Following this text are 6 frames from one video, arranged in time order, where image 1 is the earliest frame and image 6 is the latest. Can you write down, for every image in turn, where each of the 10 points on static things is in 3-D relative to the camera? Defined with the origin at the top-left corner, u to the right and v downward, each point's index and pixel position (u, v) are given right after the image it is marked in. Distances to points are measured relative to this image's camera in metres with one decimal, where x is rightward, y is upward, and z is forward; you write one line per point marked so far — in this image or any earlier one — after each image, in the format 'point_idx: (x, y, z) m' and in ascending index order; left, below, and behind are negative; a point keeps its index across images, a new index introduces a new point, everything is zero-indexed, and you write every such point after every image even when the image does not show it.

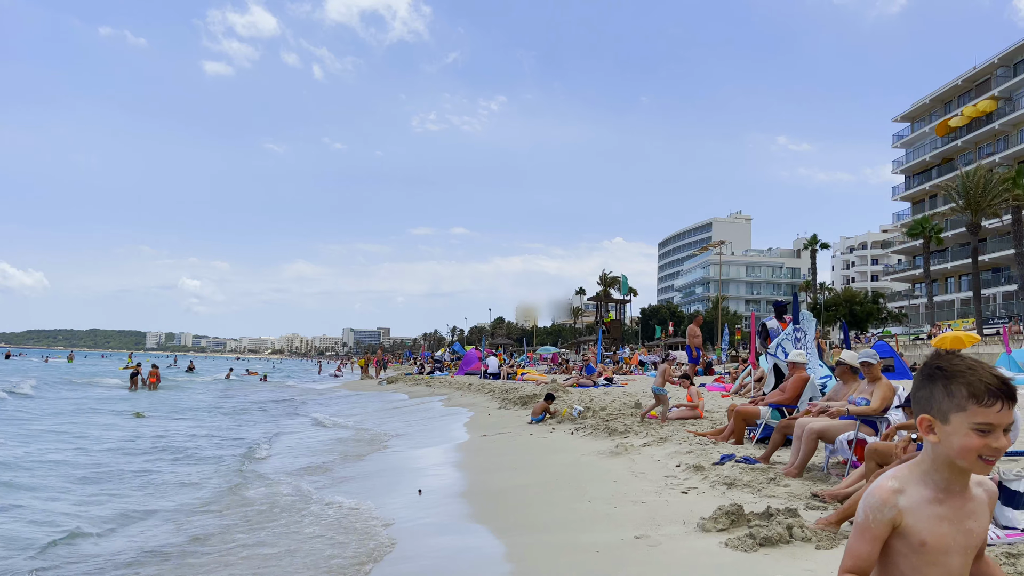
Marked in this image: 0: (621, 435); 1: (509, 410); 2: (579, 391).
0: (+1.3, -1.8, +9.7) m
1: (-0.1, -2.4, +15.6) m
2: (+1.4, -2.1, +16.6) m
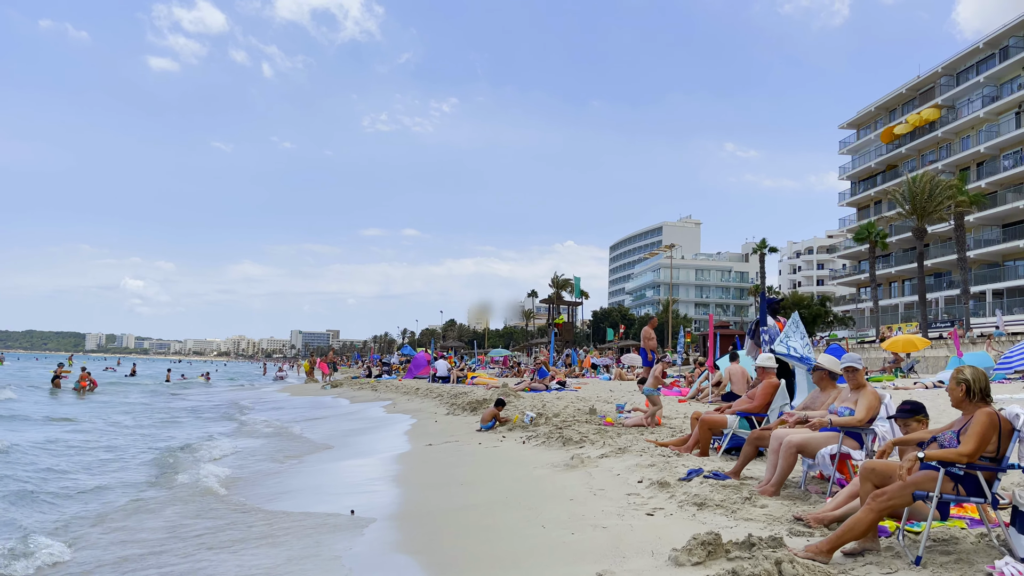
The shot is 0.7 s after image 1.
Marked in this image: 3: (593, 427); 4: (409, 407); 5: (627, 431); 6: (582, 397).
0: (+0.7, -1.7, +9.0) m
1: (-1.0, -2.3, +14.8) m
2: (+0.4, -2.1, +15.9) m
3: (+1.0, -1.8, +10.5) m
4: (-2.3, -2.7, +18.0) m
5: (+1.4, -1.7, +9.7) m
6: (+1.3, -2.1, +15.5) m
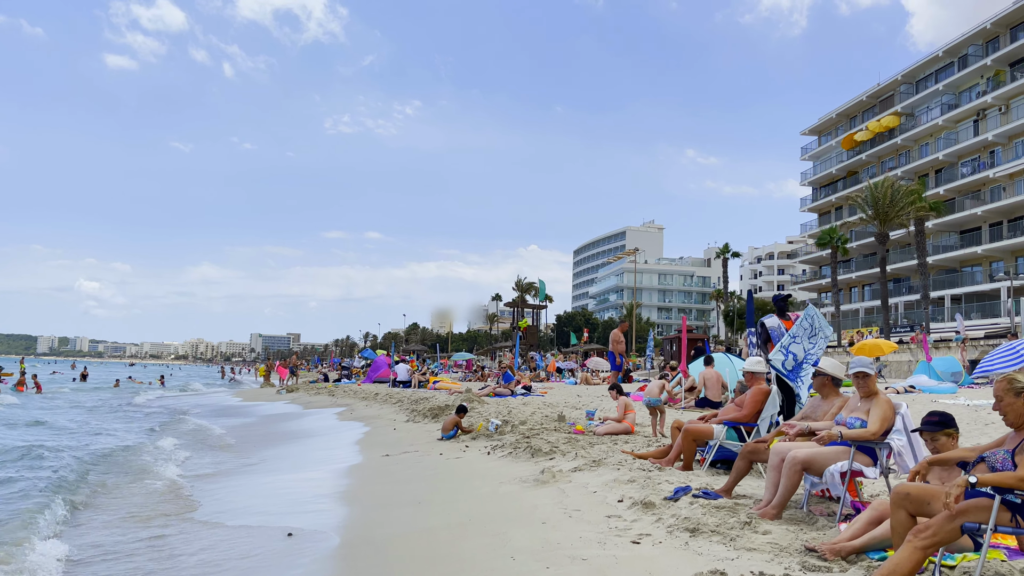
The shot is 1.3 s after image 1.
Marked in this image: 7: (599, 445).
0: (+0.3, -1.7, +8.3) m
1: (-1.7, -2.3, +14.0) m
2: (-0.3, -2.1, +15.2) m
3: (+0.6, -1.8, +9.8) m
4: (-3.1, -2.7, +17.1) m
5: (+1.0, -1.7, +8.9) m
6: (+0.7, -2.1, +14.8) m
7: (+0.9, -1.7, +8.8) m
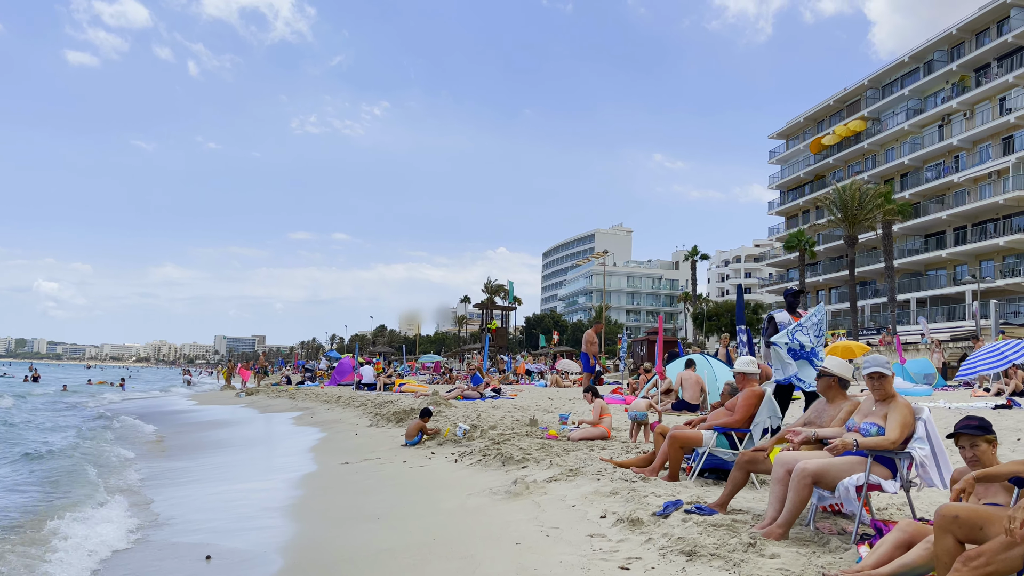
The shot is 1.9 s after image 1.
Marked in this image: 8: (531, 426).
0: (+0.1, -1.7, +7.6) m
1: (-2.2, -2.3, +13.3) m
2: (-0.9, -2.1, +14.5) m
3: (+0.2, -1.7, +9.2) m
4: (-3.7, -2.6, +16.4) m
5: (+0.7, -1.7, +8.3) m
6: (+0.1, -2.1, +14.2) m
7: (+0.6, -1.7, +8.2) m
8: (+0.2, -1.8, +10.8) m
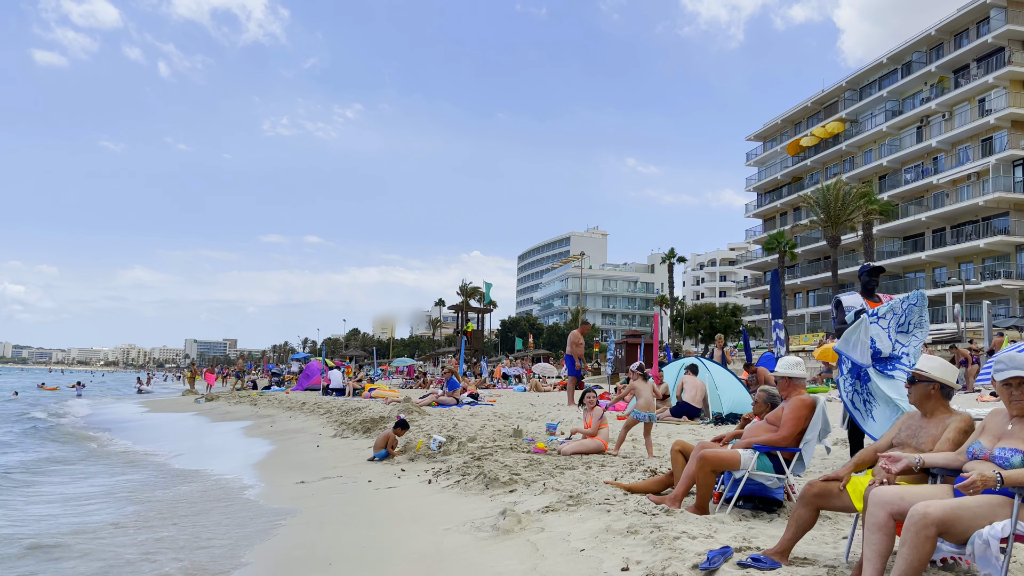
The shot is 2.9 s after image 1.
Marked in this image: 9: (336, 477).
0: (-0.1, -1.6, +6.3) m
1: (-2.5, -2.2, +11.9) m
2: (-1.2, -2.0, +13.2) m
3: (+0.1, -1.7, +7.9) m
4: (-4.1, -2.5, +15.0) m
5: (+0.5, -1.6, +7.1) m
6: (-0.2, -2.0, +12.9) m
7: (+0.5, -1.6, +7.0) m
8: (0.0, -1.7, +9.5) m
9: (-1.8, -2.0, +8.6) m
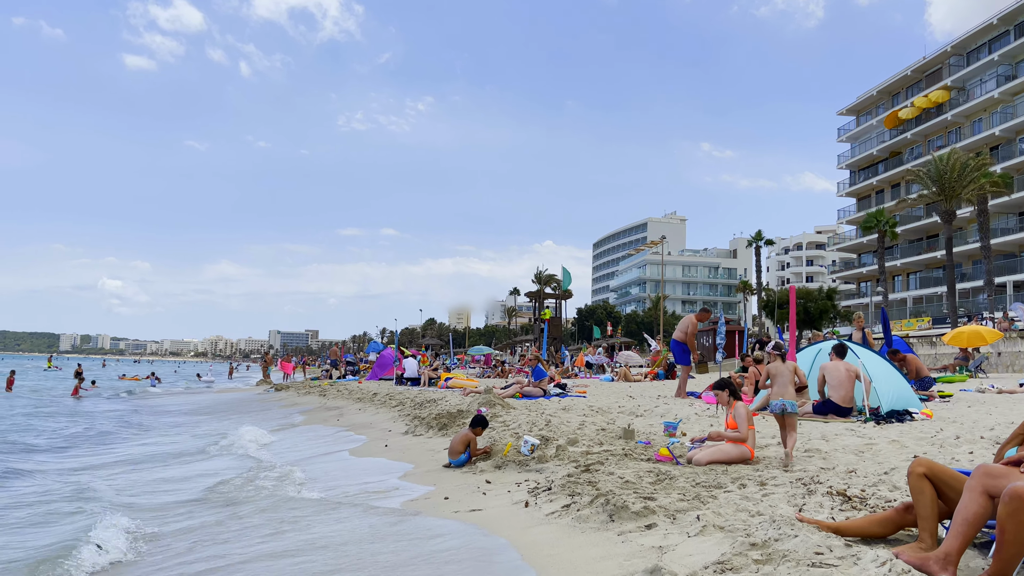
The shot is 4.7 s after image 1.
0: (+0.7, -1.3, +4.4) m
1: (-1.2, -1.9, +10.2) m
2: (+0.2, -1.6, +11.3) m
3: (+1.0, -1.3, +5.9) m
4: (-2.5, -2.2, +13.4) m
5: (+1.3, -1.2, +5.1) m
6: (+1.1, -1.6, +10.9) m
7: (+1.3, -1.2, +5.0) m
8: (+1.1, -1.4, +7.5) m
9: (-0.9, -1.7, +6.8) m
